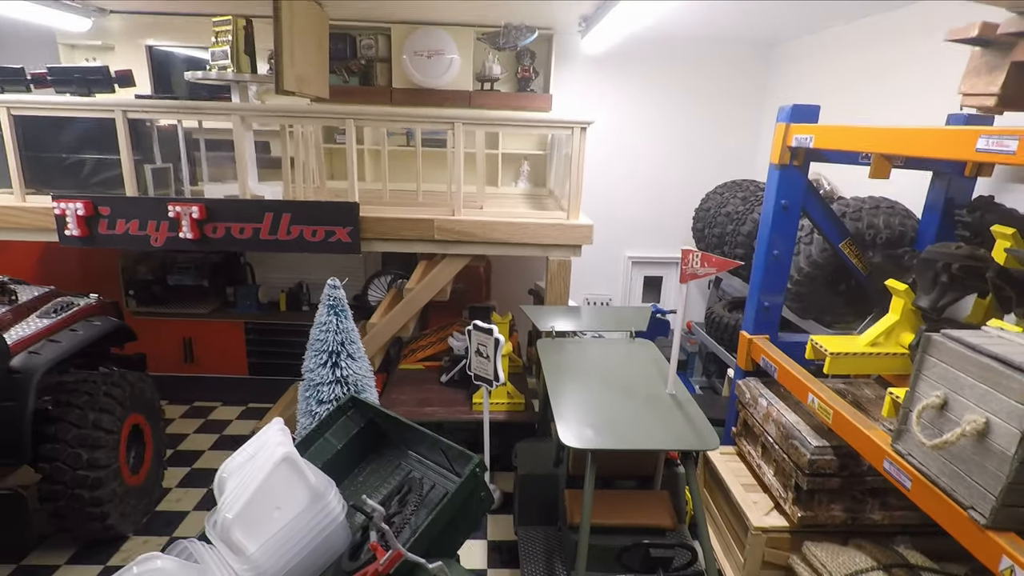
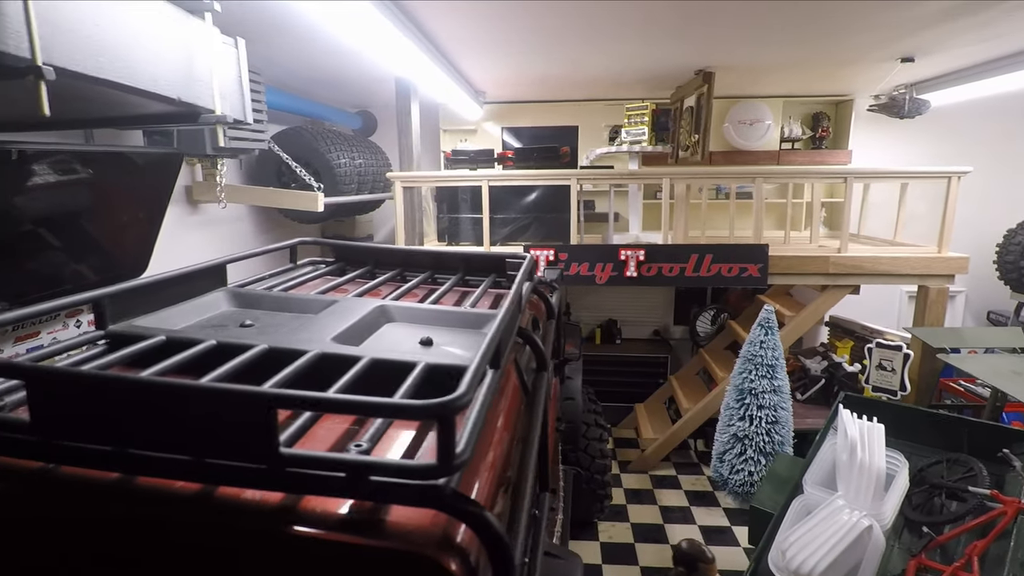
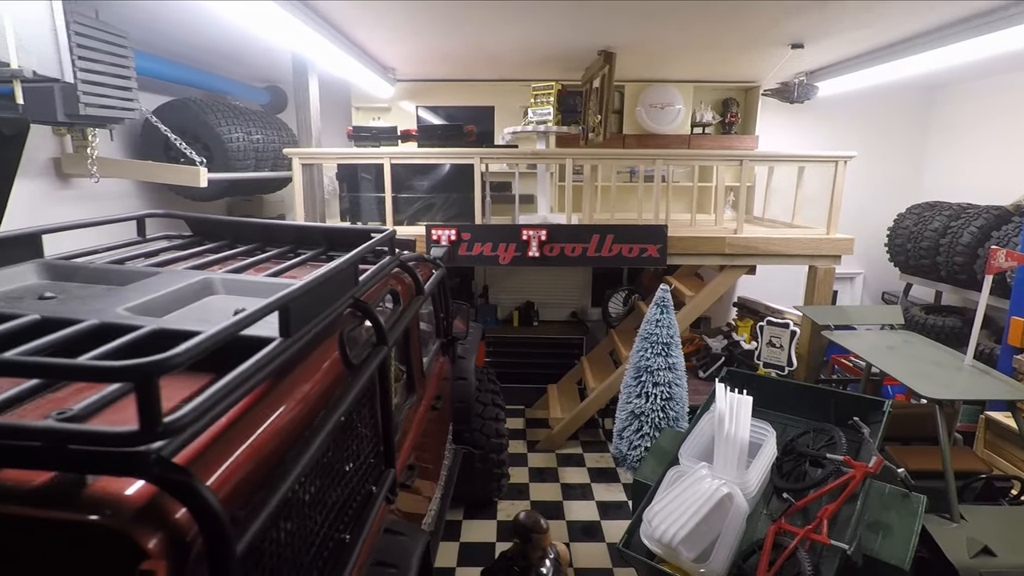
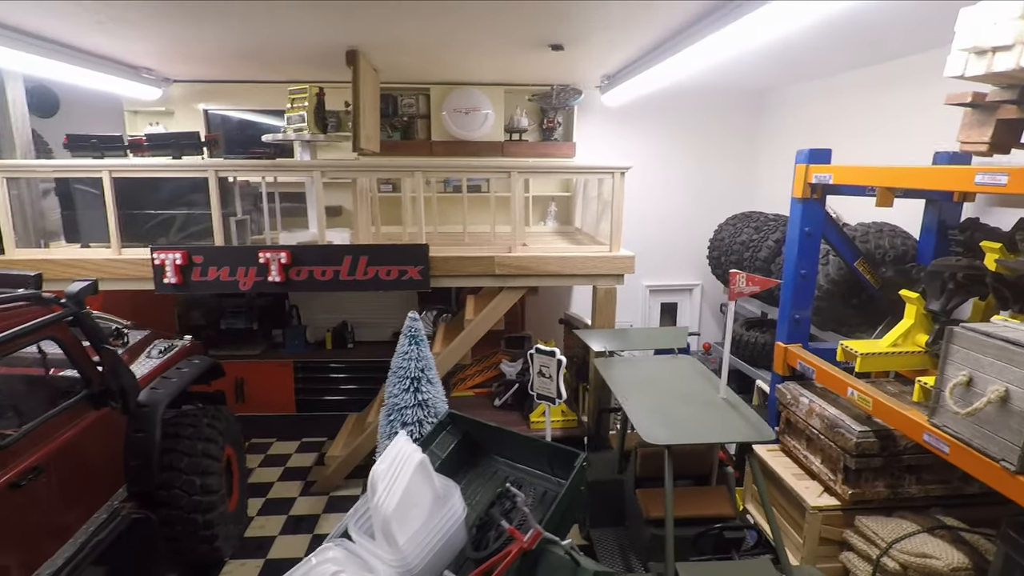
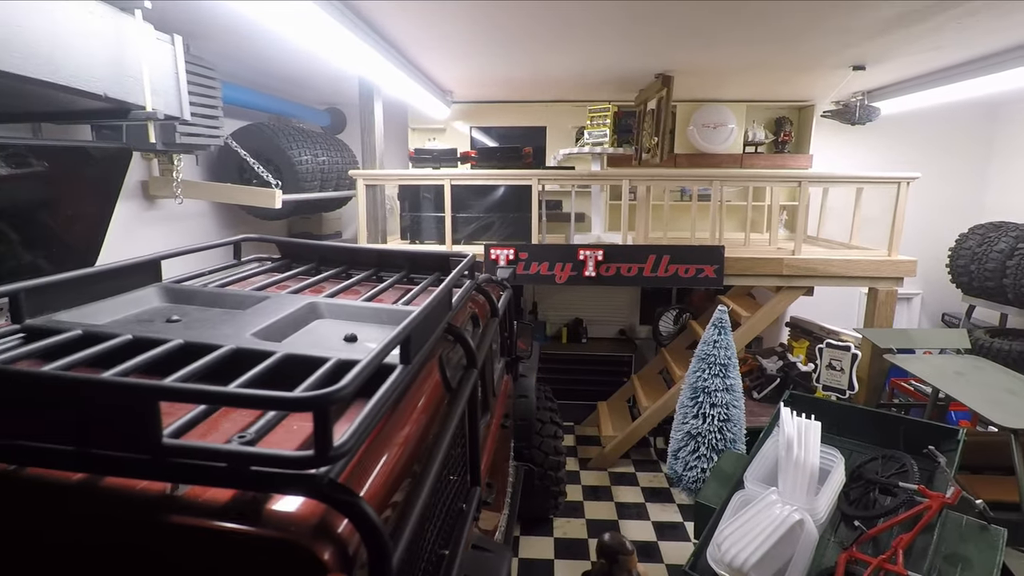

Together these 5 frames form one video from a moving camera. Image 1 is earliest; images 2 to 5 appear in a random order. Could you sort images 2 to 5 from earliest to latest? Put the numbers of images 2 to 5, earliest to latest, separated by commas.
4, 3, 5, 2
